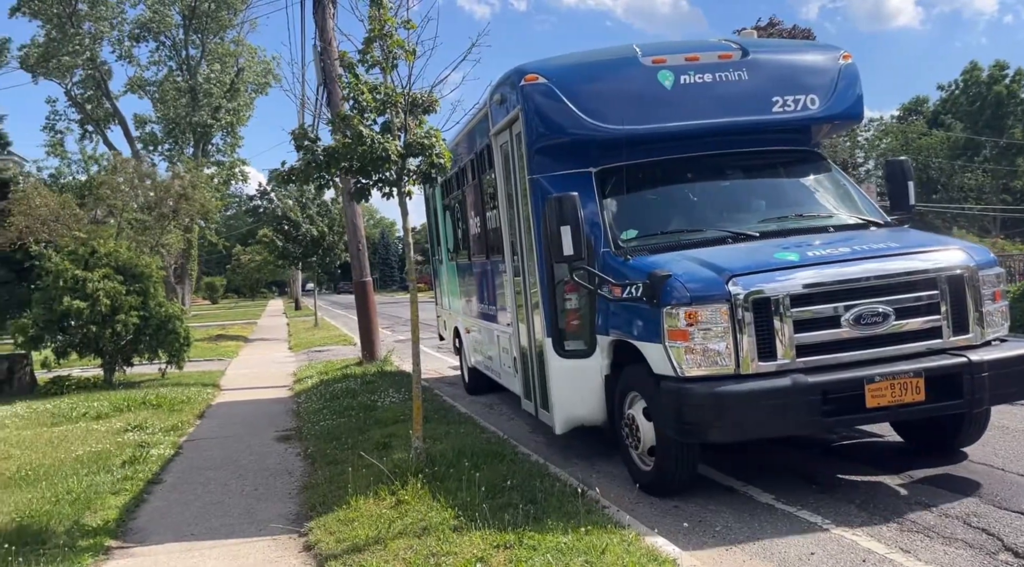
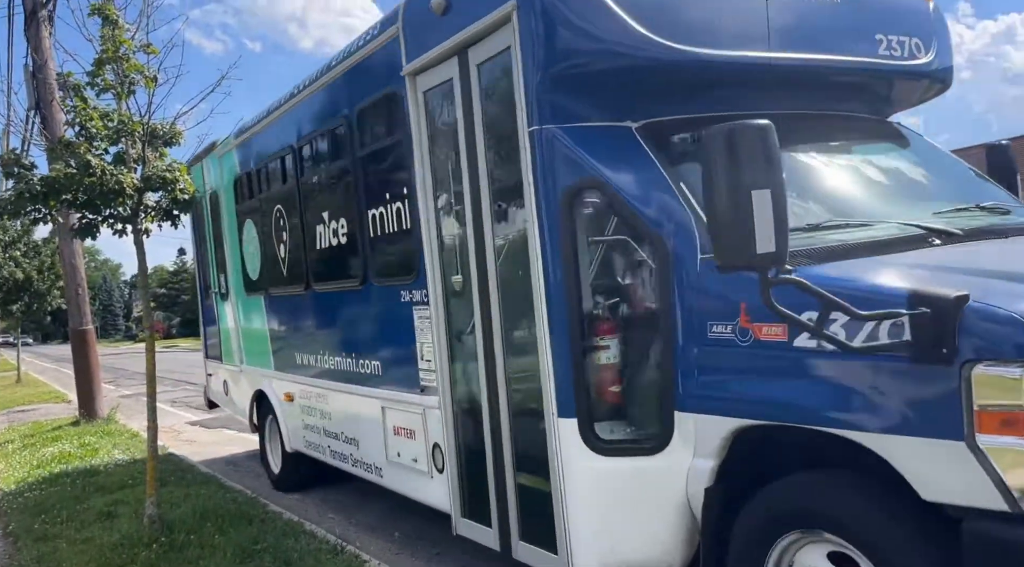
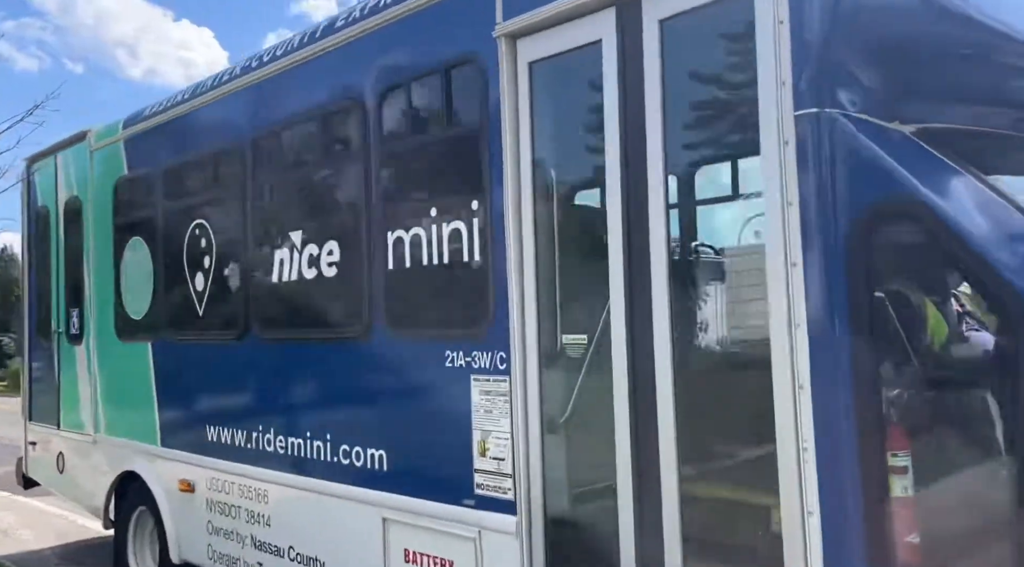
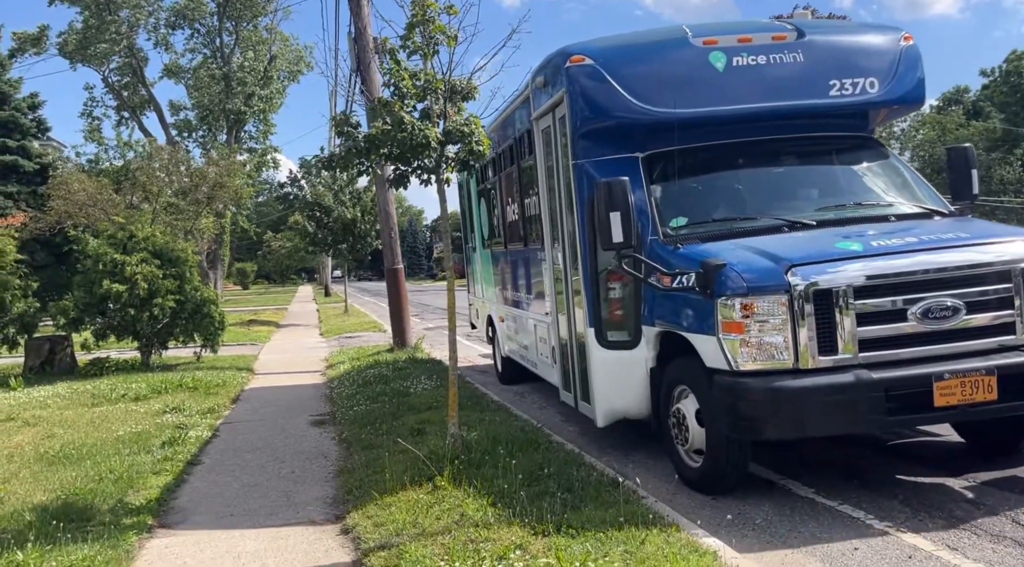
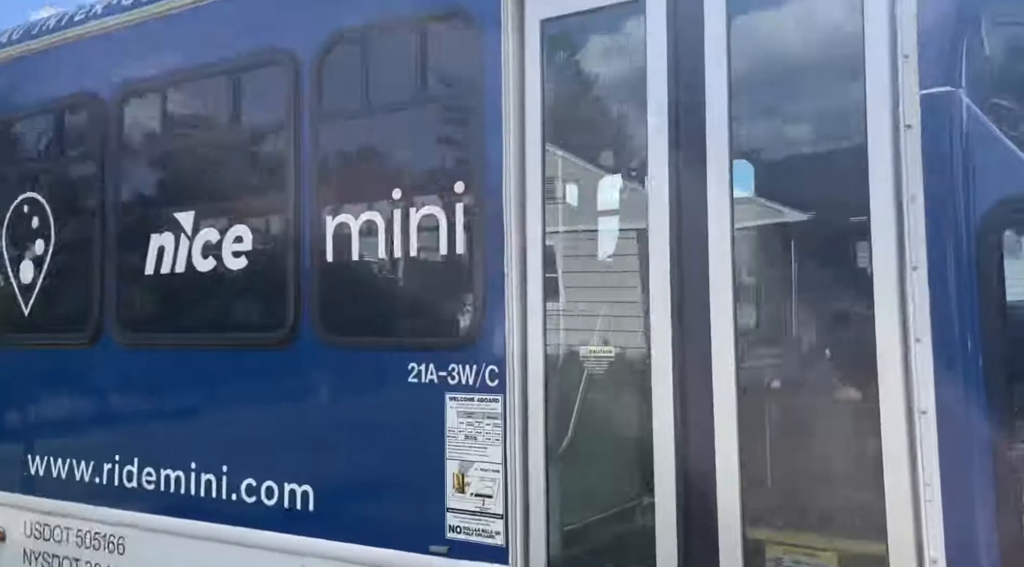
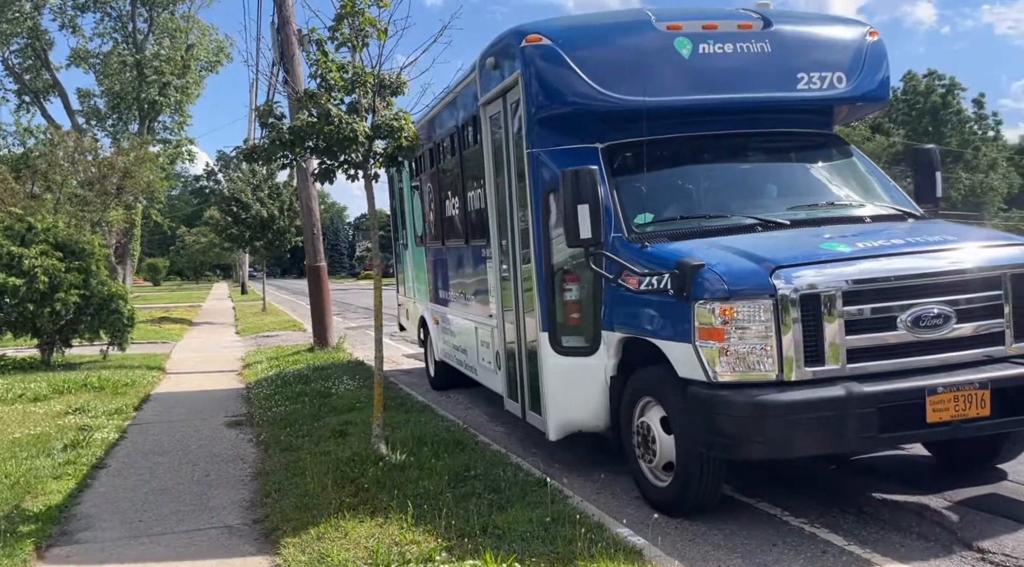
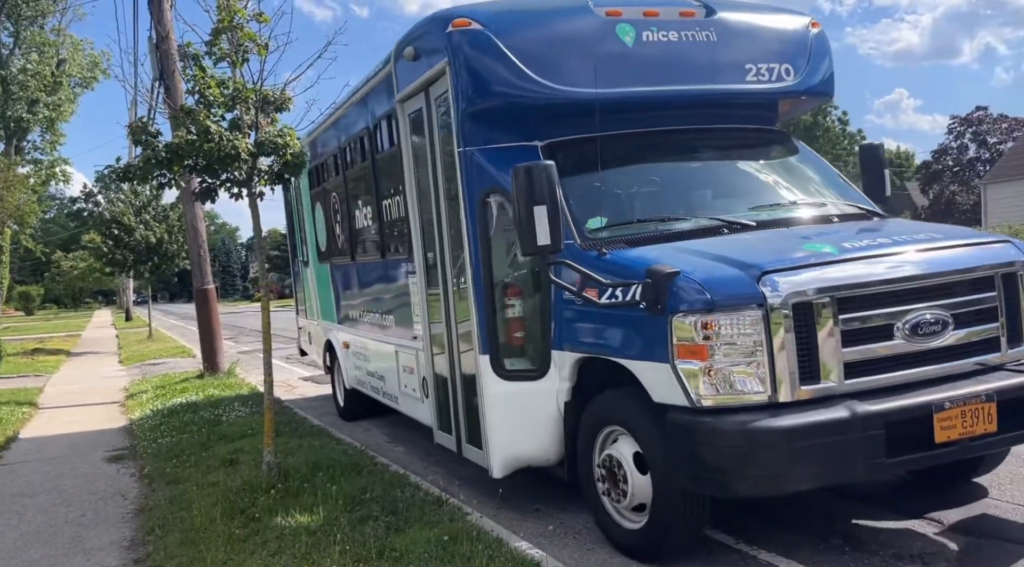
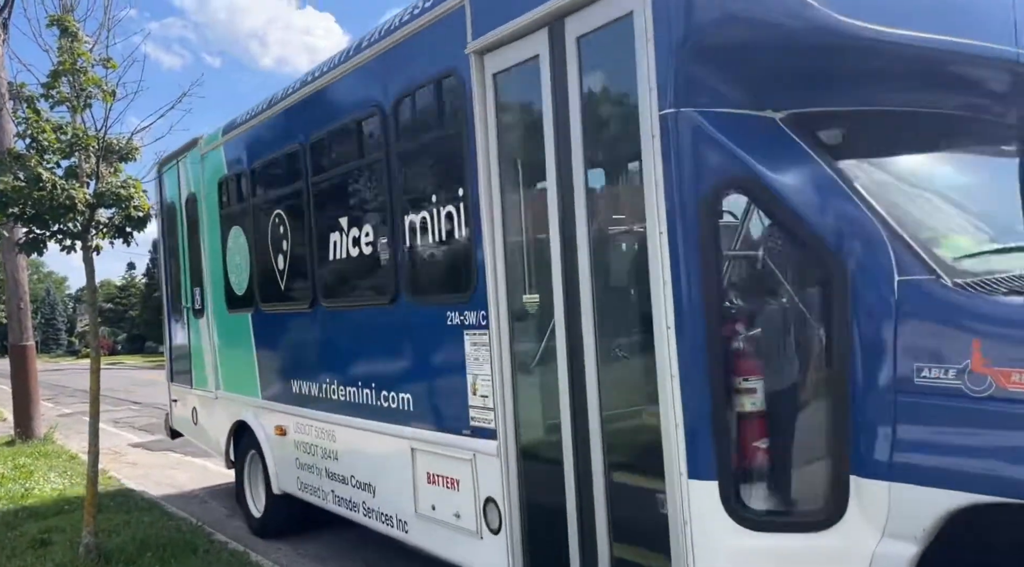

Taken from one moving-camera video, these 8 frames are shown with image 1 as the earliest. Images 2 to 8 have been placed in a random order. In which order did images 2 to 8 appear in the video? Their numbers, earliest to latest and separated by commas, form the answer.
4, 6, 7, 2, 8, 3, 5
